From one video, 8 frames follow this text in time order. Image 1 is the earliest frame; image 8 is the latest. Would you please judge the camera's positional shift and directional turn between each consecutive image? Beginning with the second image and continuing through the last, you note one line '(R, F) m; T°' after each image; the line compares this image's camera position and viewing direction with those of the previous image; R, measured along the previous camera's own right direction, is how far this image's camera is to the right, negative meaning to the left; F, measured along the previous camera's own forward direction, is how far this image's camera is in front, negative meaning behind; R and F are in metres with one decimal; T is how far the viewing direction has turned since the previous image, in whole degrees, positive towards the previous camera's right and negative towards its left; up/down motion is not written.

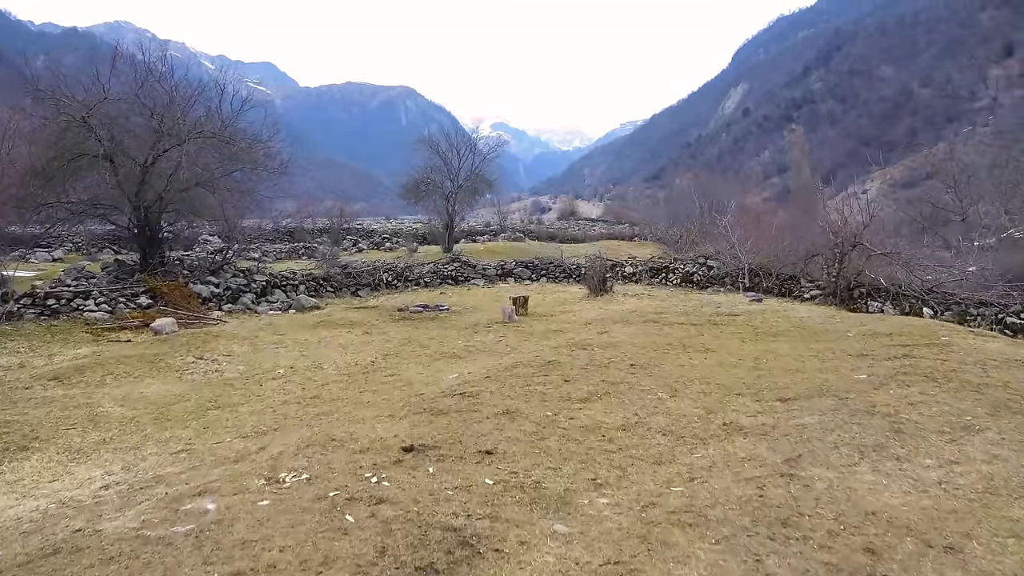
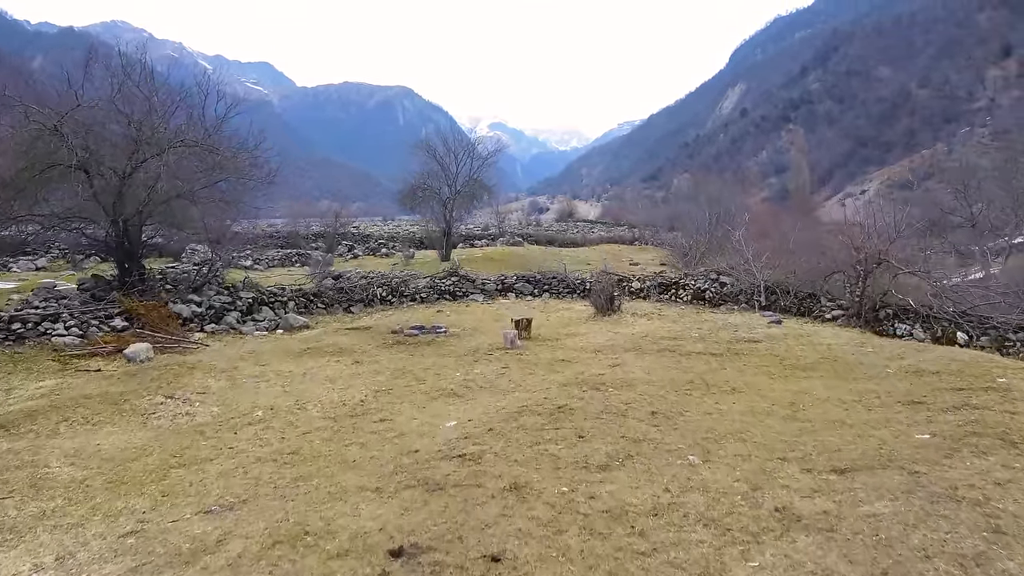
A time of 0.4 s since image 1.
(-0.1, +0.6) m; 0°
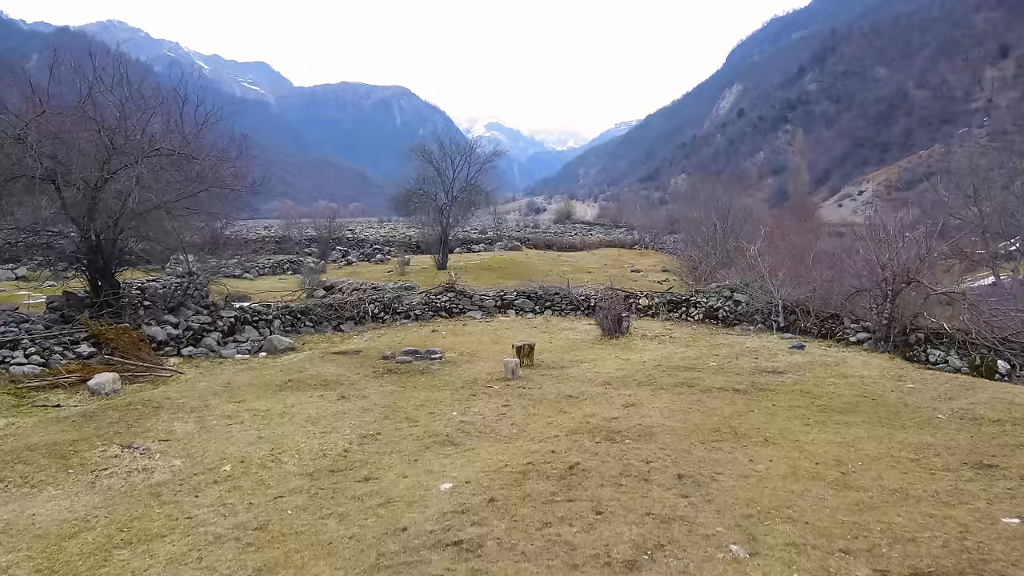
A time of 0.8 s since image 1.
(0.0, +0.7) m; 0°
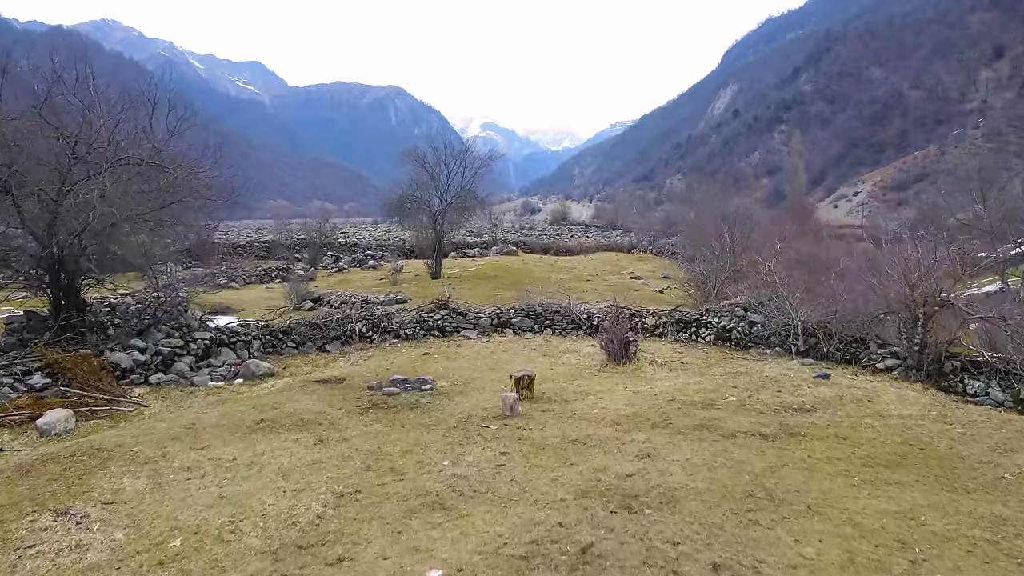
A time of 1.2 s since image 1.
(0.0, +0.7) m; 0°
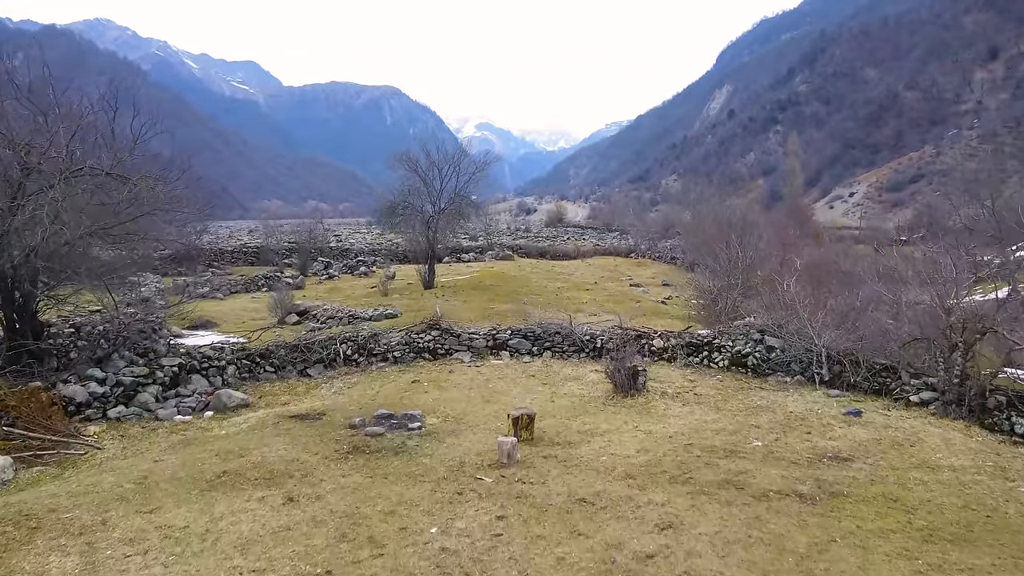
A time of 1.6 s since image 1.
(0.0, +0.8) m; 0°
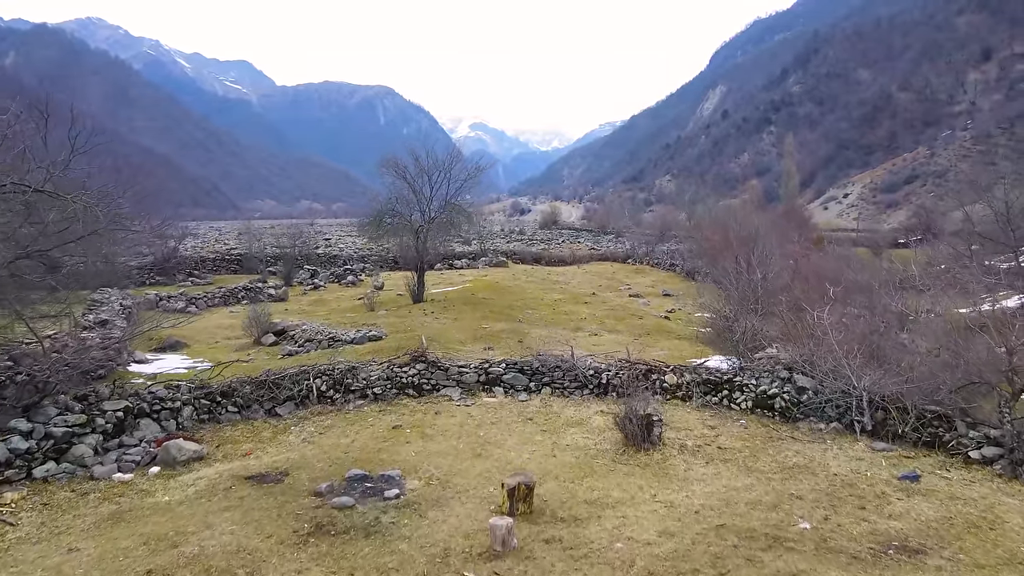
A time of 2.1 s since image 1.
(0.0, +1.1) m; 0°
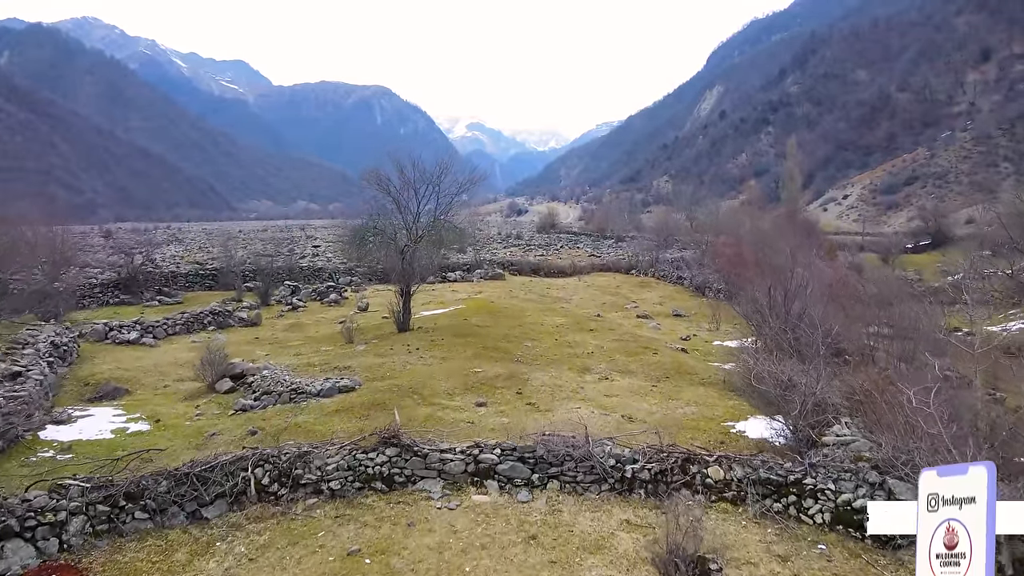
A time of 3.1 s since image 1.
(0.0, +2.0) m; 0°
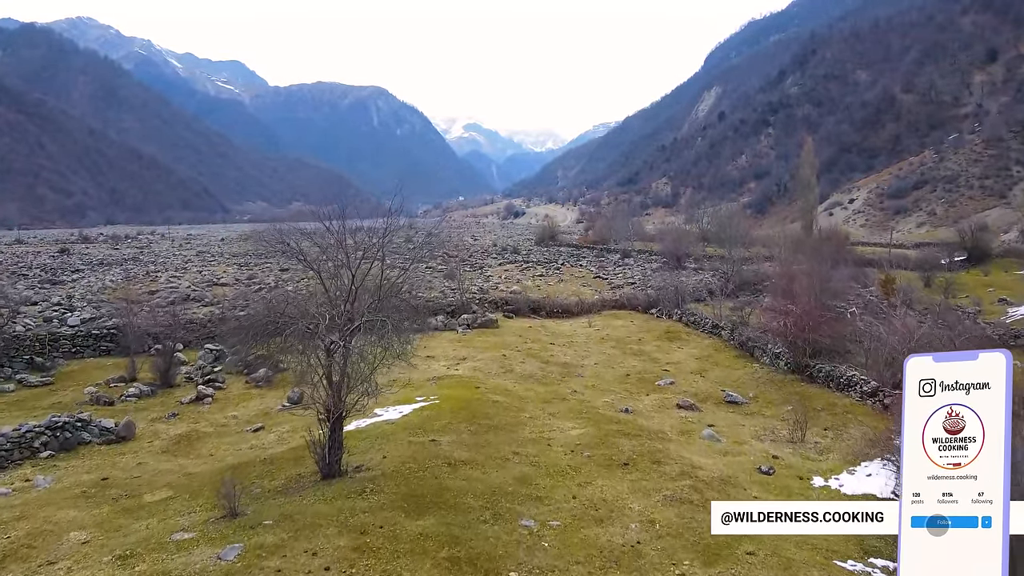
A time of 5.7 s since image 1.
(+0.1, +6.1) m; 0°
